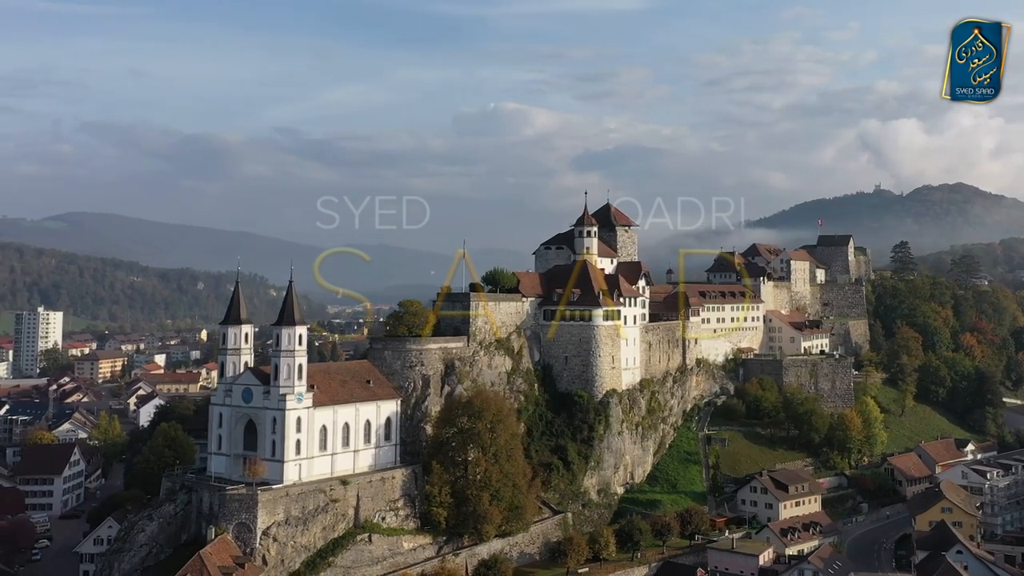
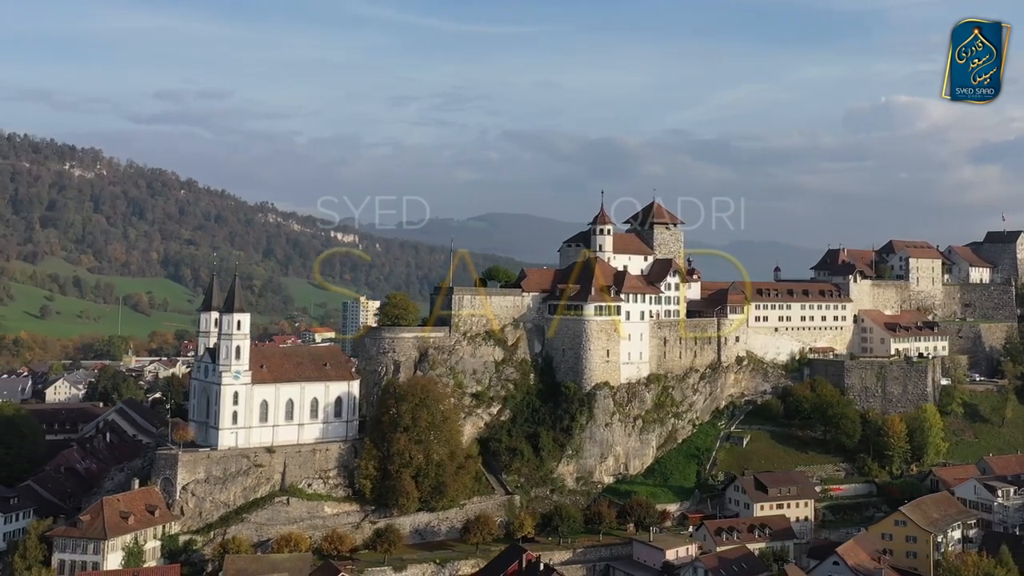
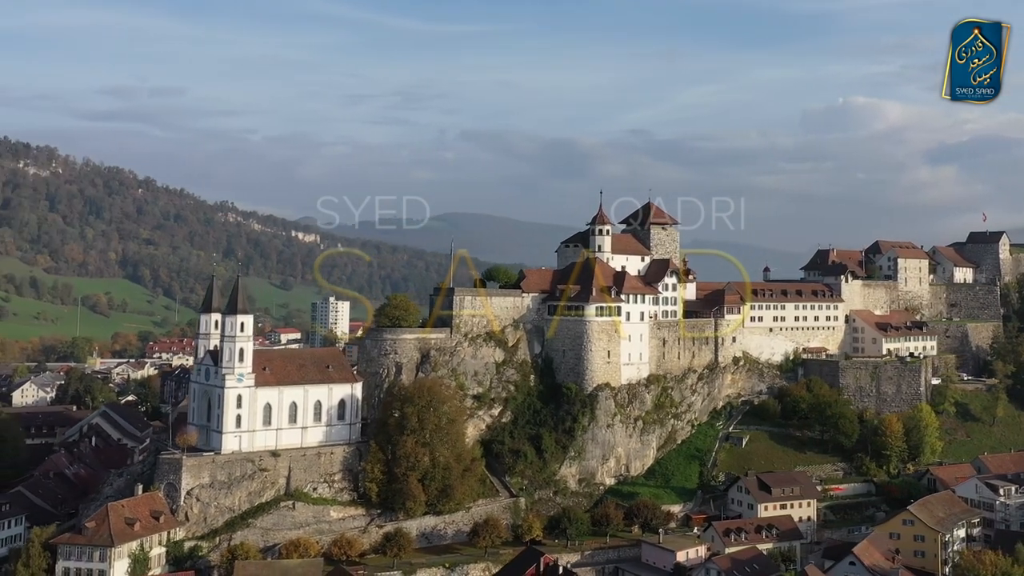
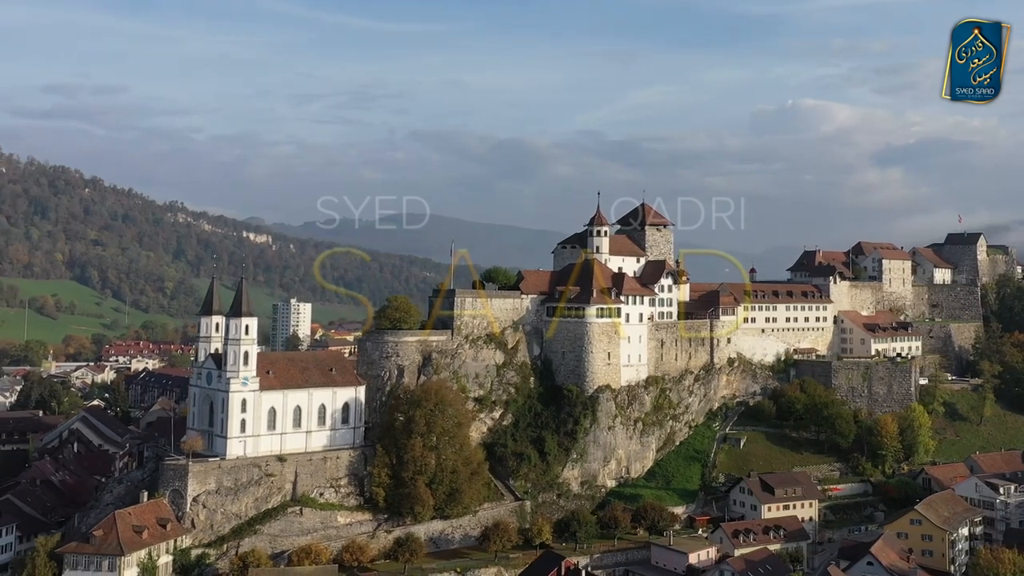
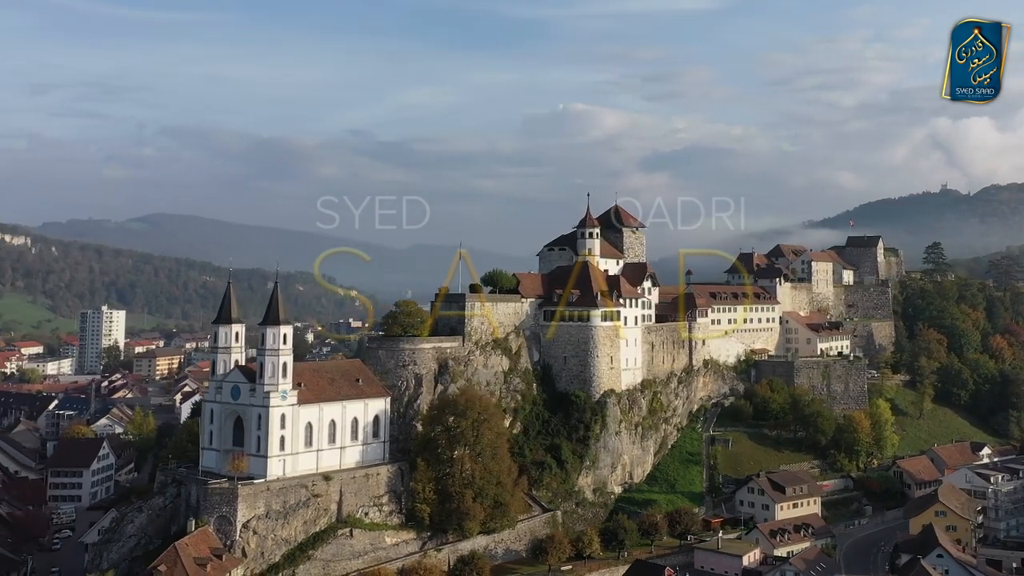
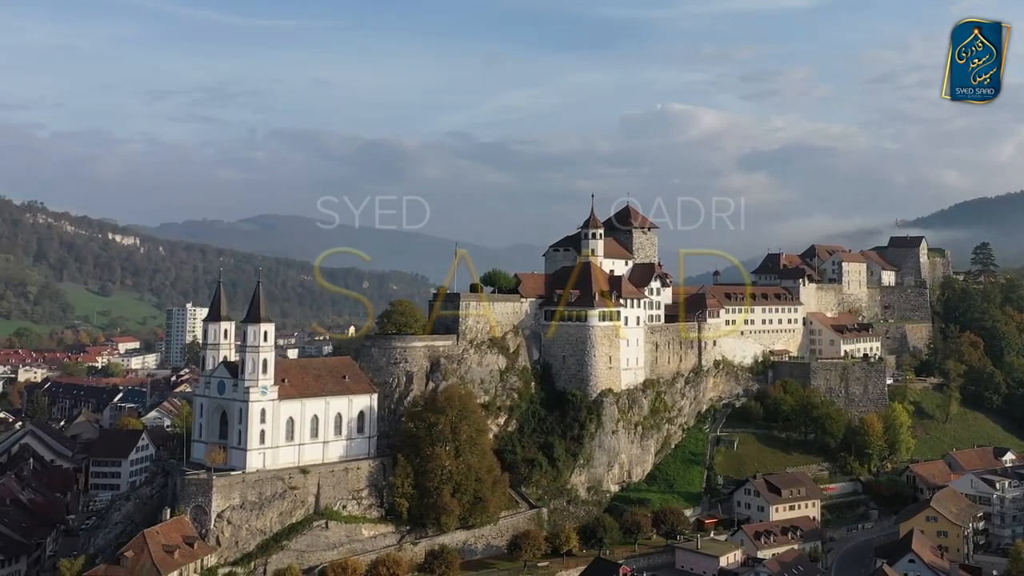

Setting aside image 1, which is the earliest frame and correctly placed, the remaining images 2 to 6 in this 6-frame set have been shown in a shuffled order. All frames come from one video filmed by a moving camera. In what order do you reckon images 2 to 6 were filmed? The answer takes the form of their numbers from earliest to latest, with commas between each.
5, 6, 4, 3, 2
